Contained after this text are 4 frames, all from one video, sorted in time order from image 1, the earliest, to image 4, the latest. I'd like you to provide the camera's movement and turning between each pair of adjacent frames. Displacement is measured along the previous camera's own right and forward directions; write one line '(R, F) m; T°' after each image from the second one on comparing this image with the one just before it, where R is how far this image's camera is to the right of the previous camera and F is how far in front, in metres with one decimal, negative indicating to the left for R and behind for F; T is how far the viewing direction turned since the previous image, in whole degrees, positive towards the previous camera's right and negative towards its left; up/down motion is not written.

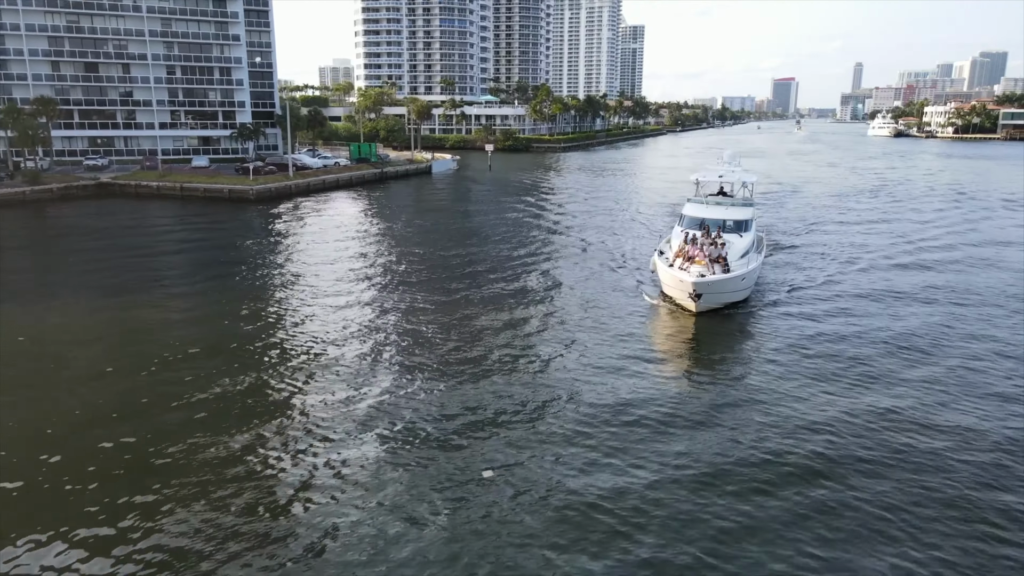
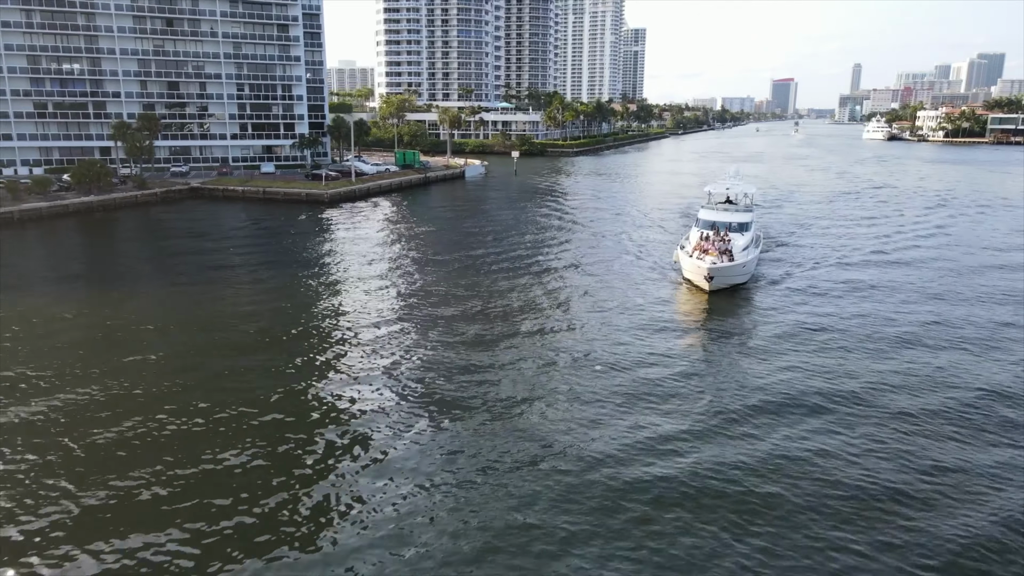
(-3.0, -9.0) m; 0°
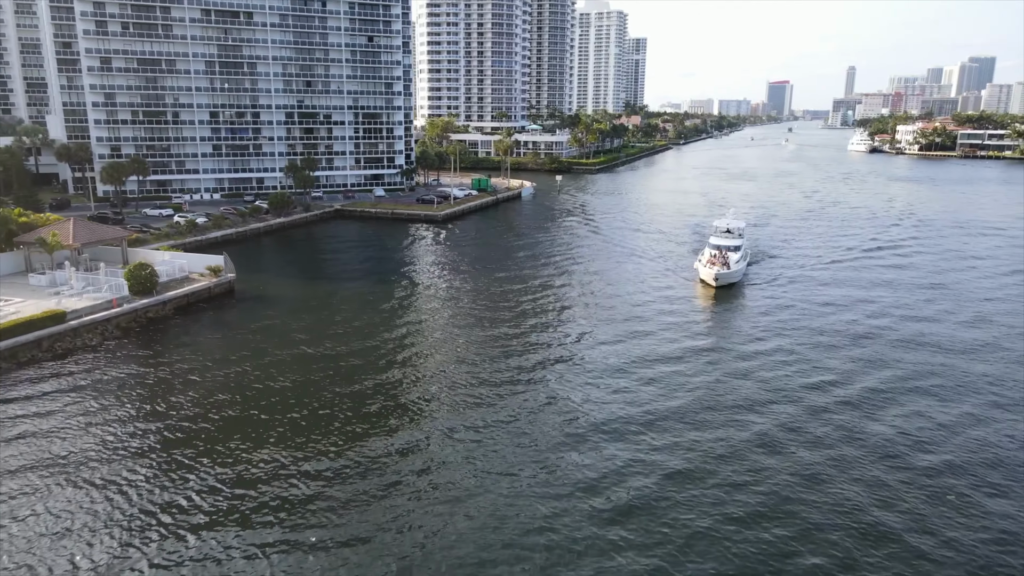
(-7.2, -23.7) m; 0°
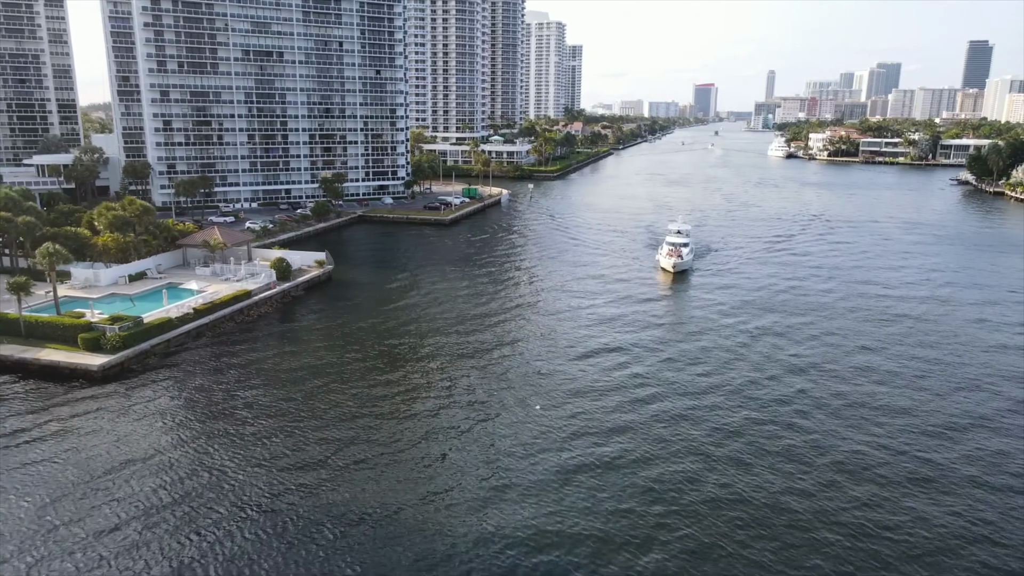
(-8.2, -20.5) m; +5°
